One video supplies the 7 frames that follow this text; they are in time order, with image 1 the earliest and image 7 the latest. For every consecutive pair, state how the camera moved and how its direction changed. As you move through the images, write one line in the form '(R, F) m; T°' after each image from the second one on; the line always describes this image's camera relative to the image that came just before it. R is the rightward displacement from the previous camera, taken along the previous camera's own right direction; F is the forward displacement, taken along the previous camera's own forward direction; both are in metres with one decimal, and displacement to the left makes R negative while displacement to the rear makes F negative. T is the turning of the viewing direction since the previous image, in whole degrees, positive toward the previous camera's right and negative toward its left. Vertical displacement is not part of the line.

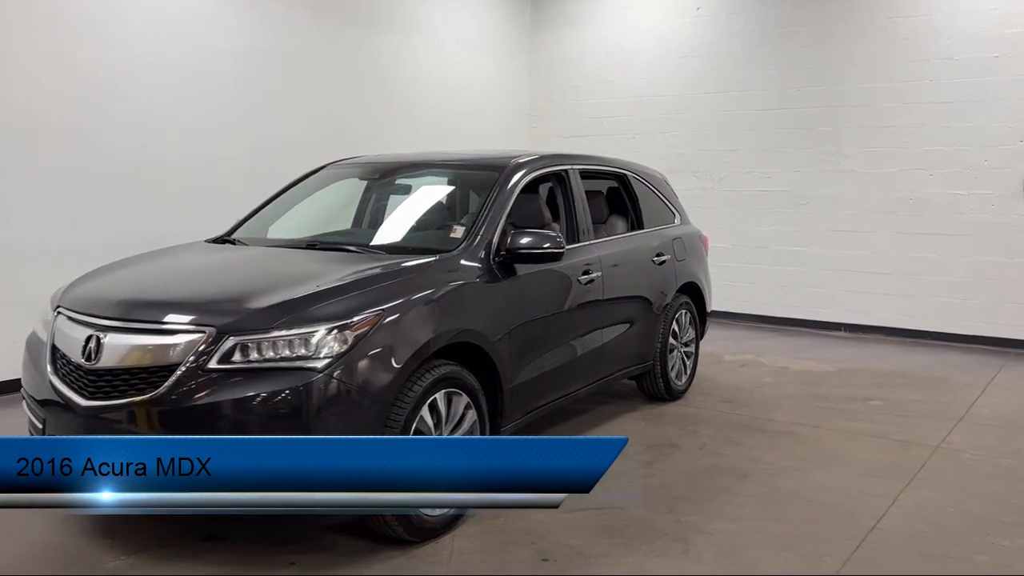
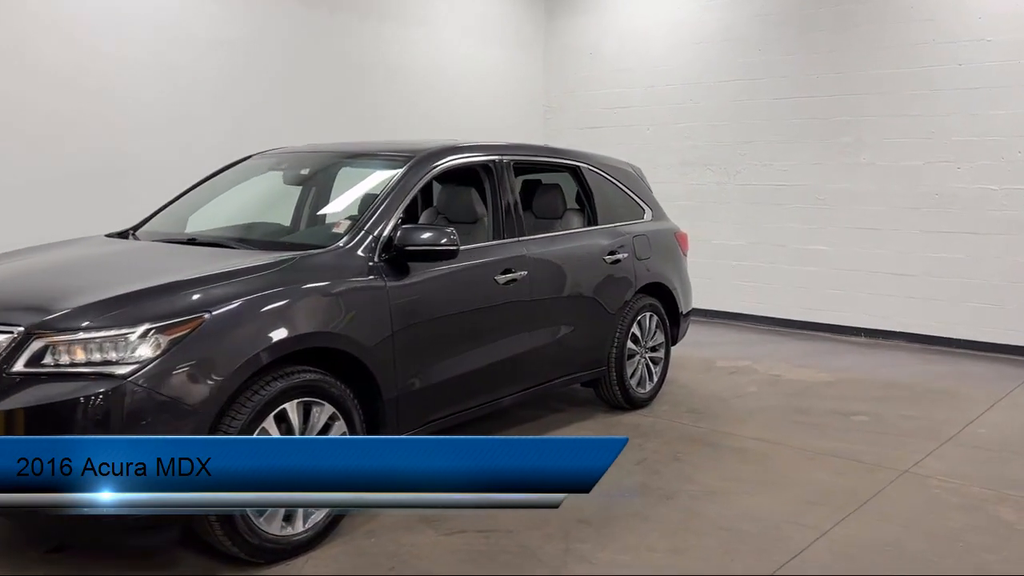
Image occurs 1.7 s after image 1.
(+0.7, +0.3) m; -5°
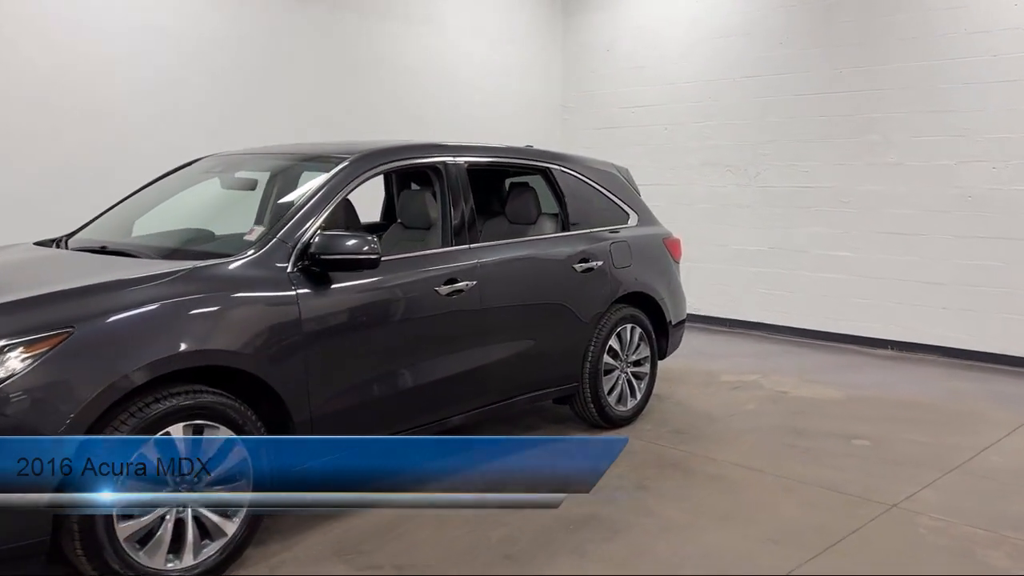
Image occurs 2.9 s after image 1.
(+0.5, +0.3) m; -4°
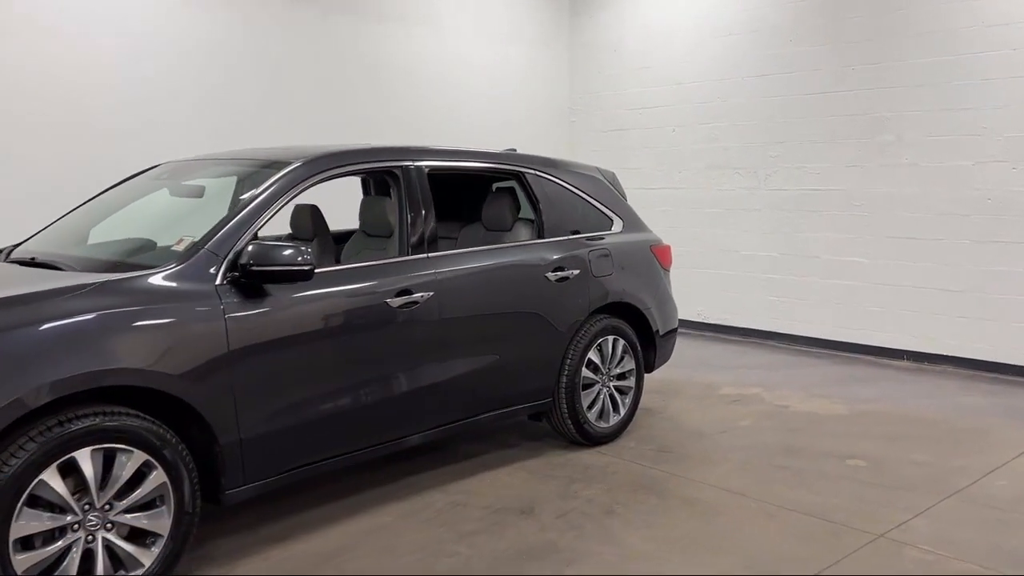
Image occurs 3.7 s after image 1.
(+0.3, +0.2) m; -2°
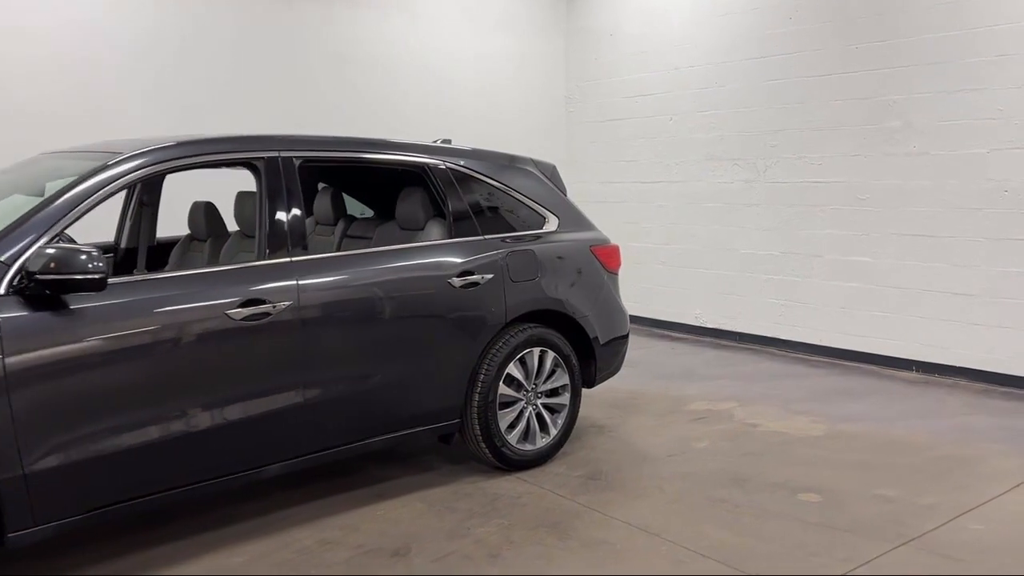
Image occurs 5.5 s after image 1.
(+0.6, +0.5) m; -4°
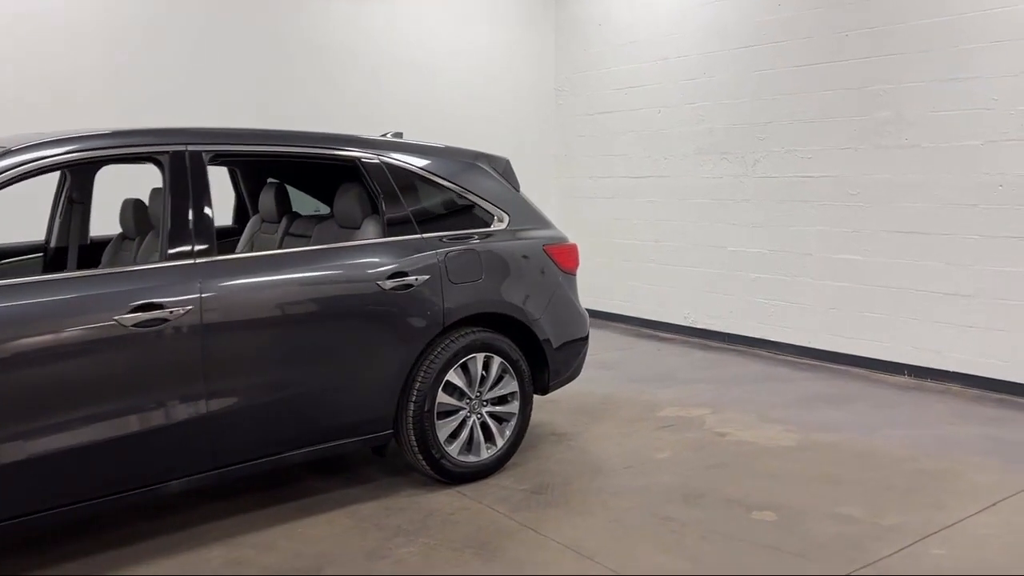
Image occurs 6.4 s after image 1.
(+0.3, +0.2) m; -2°
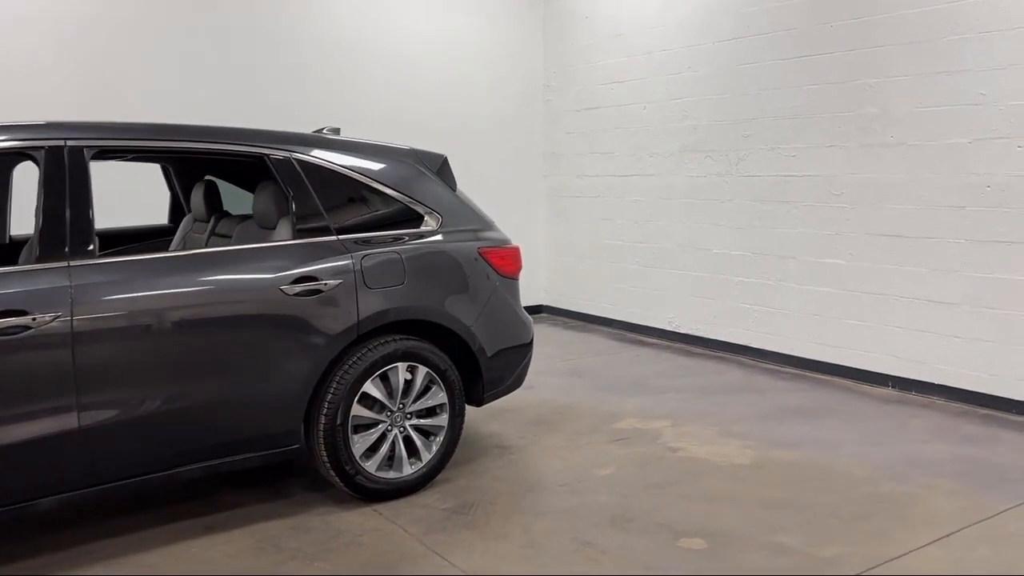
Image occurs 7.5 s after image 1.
(+0.4, +0.2) m; -2°
